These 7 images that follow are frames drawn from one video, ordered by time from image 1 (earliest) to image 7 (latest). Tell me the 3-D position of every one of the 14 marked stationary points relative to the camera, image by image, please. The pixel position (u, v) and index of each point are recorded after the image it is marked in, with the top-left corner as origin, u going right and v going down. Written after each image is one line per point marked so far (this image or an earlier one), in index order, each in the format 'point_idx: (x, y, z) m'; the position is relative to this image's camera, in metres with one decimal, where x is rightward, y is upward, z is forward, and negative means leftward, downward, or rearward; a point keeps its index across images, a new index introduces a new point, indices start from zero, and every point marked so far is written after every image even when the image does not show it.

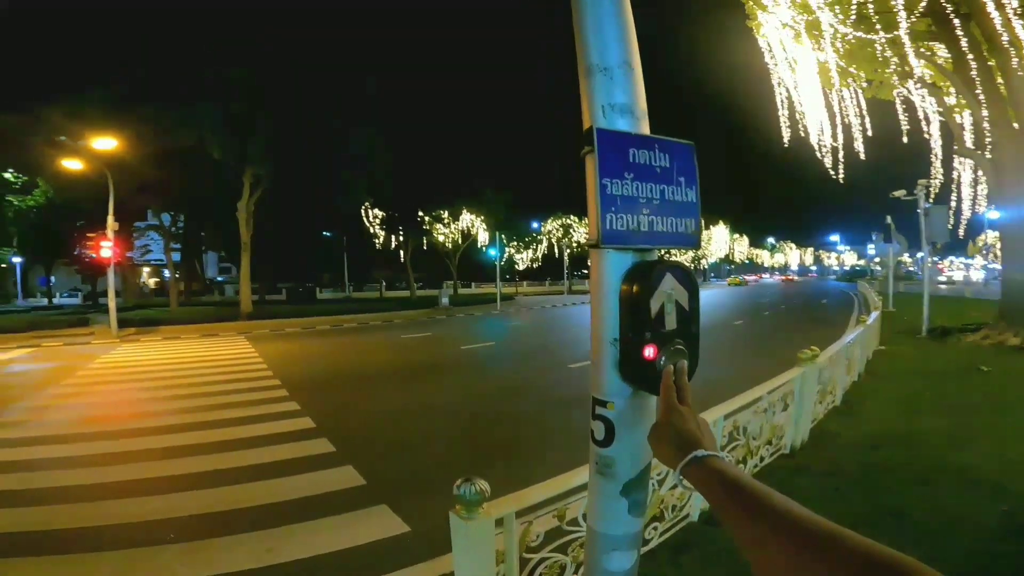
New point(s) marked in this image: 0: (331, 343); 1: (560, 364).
0: (-5.5, -1.6, +18.3) m
1: (+1.1, -1.6, +13.9) m
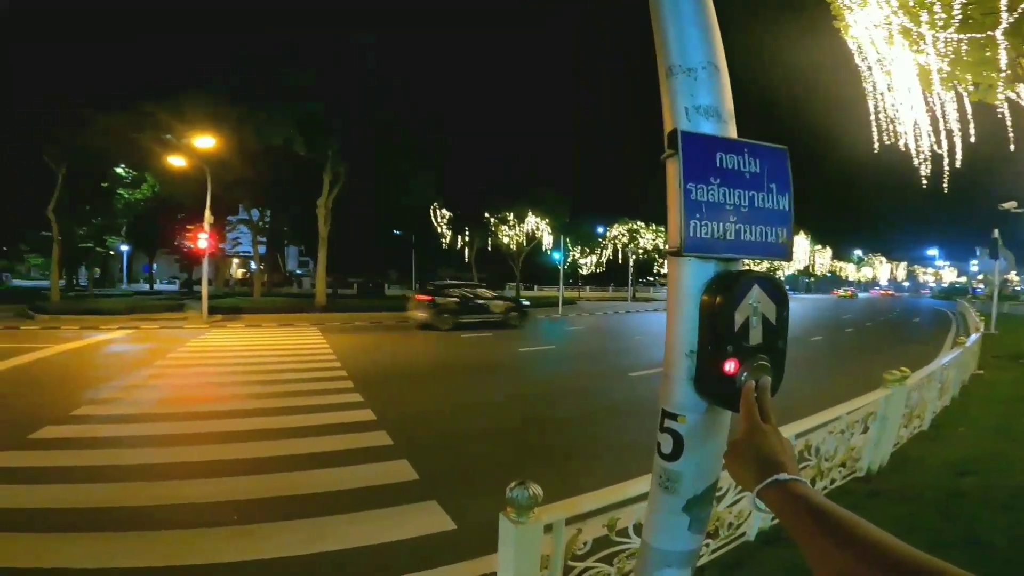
0: (-3.7, -1.5, +18.7) m
1: (+2.3, -1.8, +13.6) m
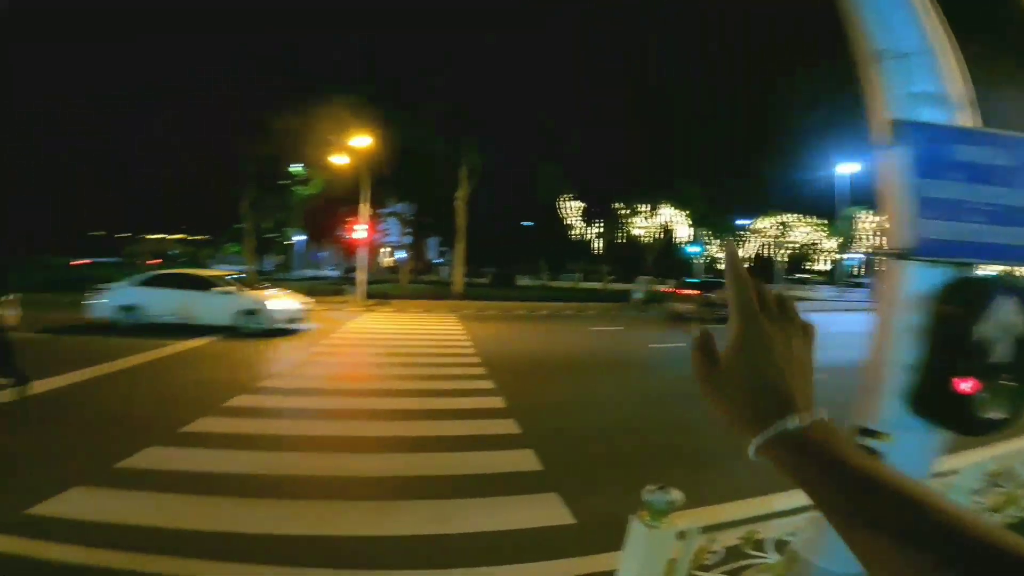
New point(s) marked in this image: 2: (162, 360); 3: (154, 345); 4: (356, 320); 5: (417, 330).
0: (+0.2, -1.3, +18.8) m
1: (+5.0, -1.7, +12.5) m
2: (-7.3, -1.9, +11.8) m
3: (-8.1, -1.7, +13.2) m
4: (-5.5, -1.2, +20.1) m
5: (-3.1, -1.3, +18.1) m
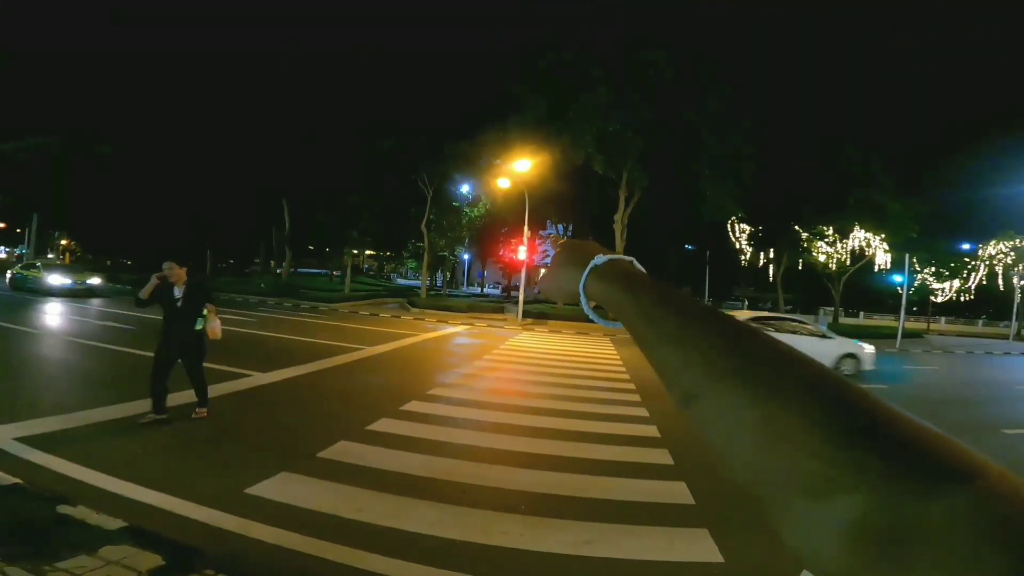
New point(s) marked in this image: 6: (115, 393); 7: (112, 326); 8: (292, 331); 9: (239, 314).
0: (+5.4, -1.9, +18.0) m
1: (+8.6, -2.3, +10.8) m
2: (-3.6, -1.6, +13.0) m
3: (-4.0, -1.5, +14.5) m
4: (+0.2, -1.5, +20.5) m
5: (+1.9, -1.7, +18.0) m
6: (-6.1, -1.5, +9.1) m
7: (-10.1, -0.9, +14.9) m
8: (-6.5, -1.2, +17.6) m
9: (-9.2, -0.9, +20.0) m
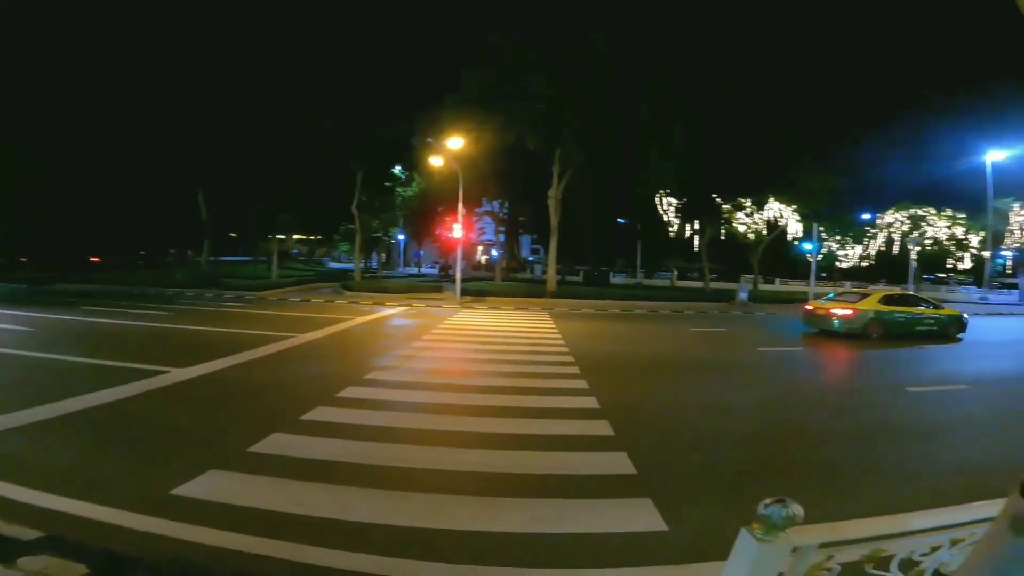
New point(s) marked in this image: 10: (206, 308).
0: (+3.7, -1.2, +18.5) m
1: (+7.6, -1.8, +11.6) m
2: (-4.7, -1.4, +12.5) m
3: (-5.3, -1.3, +13.9) m
4: (-1.8, -0.9, +20.4) m
5: (+0.2, -1.1, +18.1) m
6: (-6.8, -1.6, +8.3) m
7: (-11.4, -0.9, +13.6) m
8: (-8.1, -1.0, +16.7) m
9: (-11.0, -0.6, +18.8) m
10: (-9.8, -0.7, +19.2) m
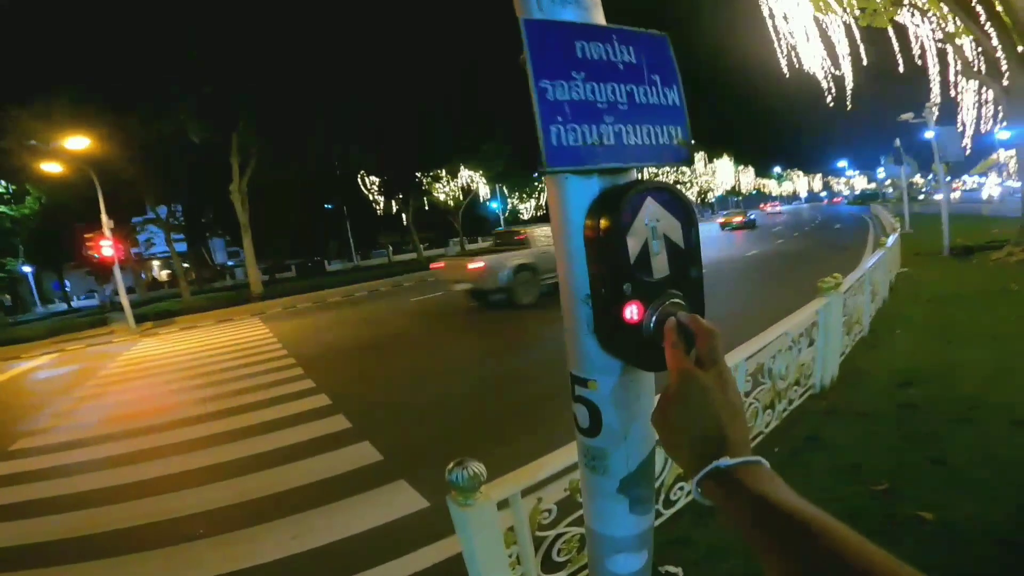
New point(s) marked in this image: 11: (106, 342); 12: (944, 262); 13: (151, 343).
0: (-5.2, -0.9, +17.7) m
1: (+1.4, -0.6, +13.4) m
2: (-9.8, -2.7, +8.8) m
3: (-11.0, -2.7, +9.8) m
4: (-10.9, -1.7, +17.1) m
5: (-8.0, -1.5, +15.9) m
6: (-9.8, -3.3, +4.2) m
7: (-16.3, -3.6, +6.9) m
8: (-14.8, -3.1, +11.0) m
9: (-18.3, -3.3, +11.6) m
10: (-17.4, -3.1, +12.5) m
11: (-13.0, -1.7, +19.0) m
12: (+10.8, +0.7, +14.8) m
13: (-10.7, -1.7, +17.5) m
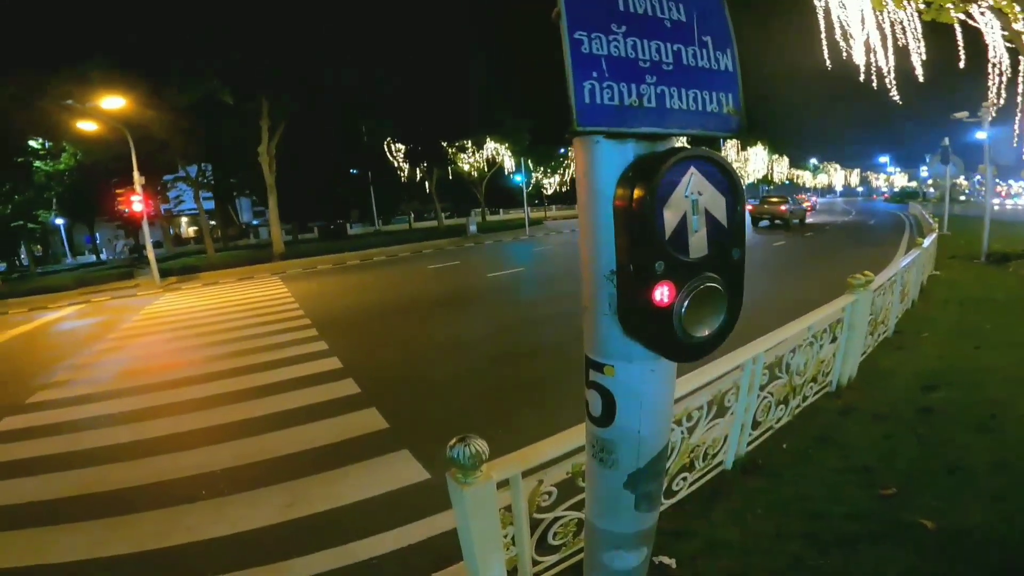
0: (-4.6, 0.0, +18.0) m
1: (+1.8, -0.3, +13.4) m
2: (-9.6, -2.0, +9.2) m
3: (-10.8, -1.9, +10.3) m
4: (-10.4, -0.6, +17.5) m
5: (-7.6, -0.6, +16.3) m
6: (-9.8, -2.7, +4.7) m
7: (-16.2, -2.6, +7.6) m
8: (-14.6, -1.9, +11.7) m
9: (-18.1, -2.0, +12.4) m
10: (-17.1, -1.8, +13.2) m
11: (-12.4, -0.4, +19.5) m
12: (+11.3, +0.5, +14.5) m
13: (-10.2, -0.5, +18.0) m
